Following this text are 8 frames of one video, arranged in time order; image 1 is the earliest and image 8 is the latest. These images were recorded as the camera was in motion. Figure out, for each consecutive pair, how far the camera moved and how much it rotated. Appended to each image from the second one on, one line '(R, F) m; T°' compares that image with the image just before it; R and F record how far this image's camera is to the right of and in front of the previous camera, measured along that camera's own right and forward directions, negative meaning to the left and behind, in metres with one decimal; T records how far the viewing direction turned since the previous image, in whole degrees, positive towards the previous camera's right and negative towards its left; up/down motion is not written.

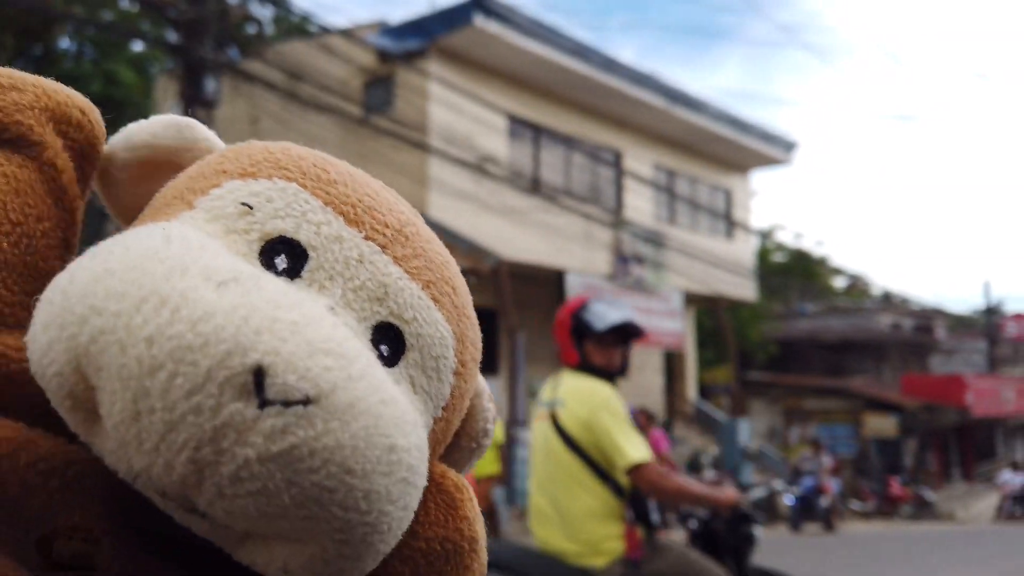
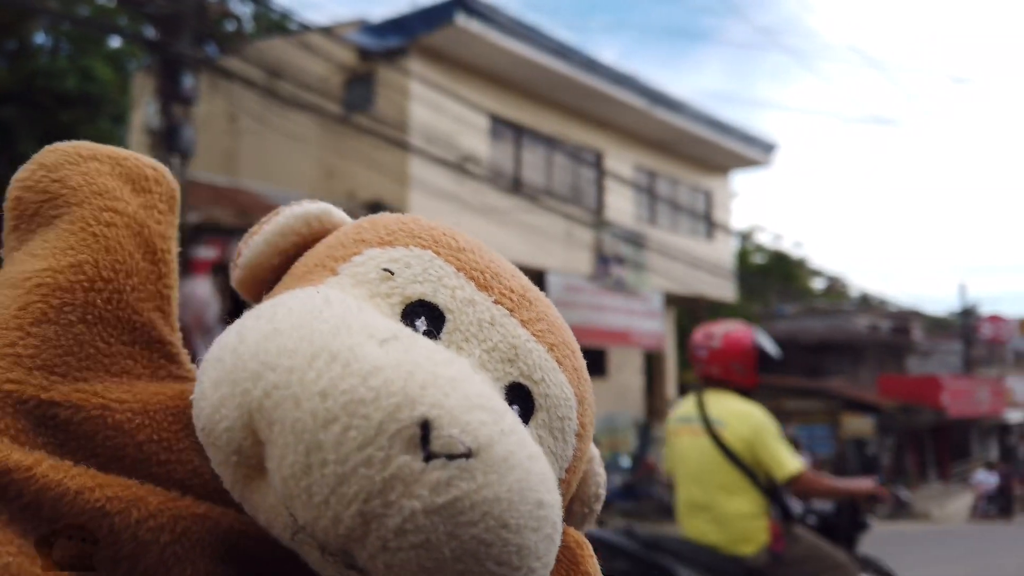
(0.0, 0.0) m; +1°
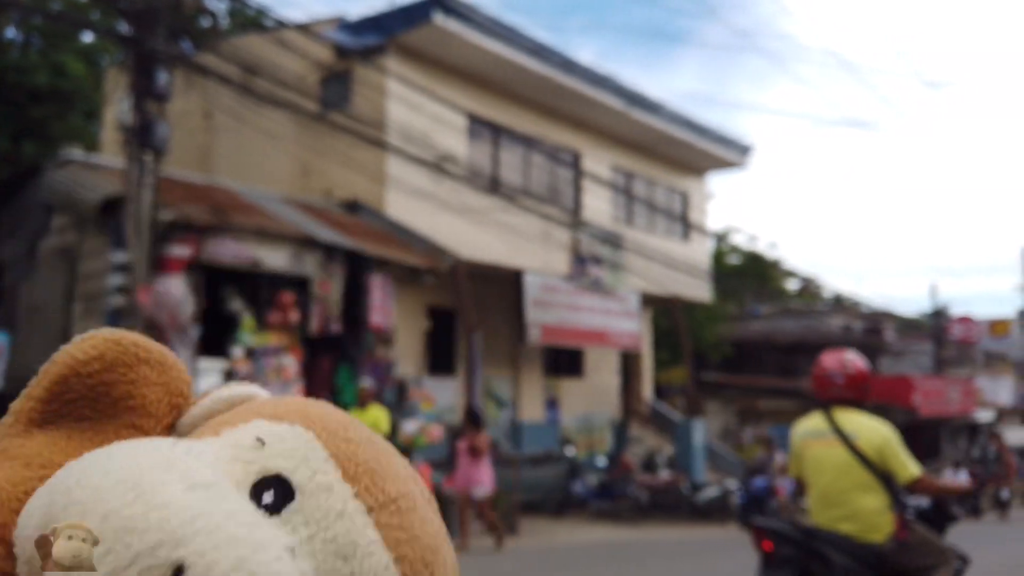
(0.0, 0.0) m; +2°
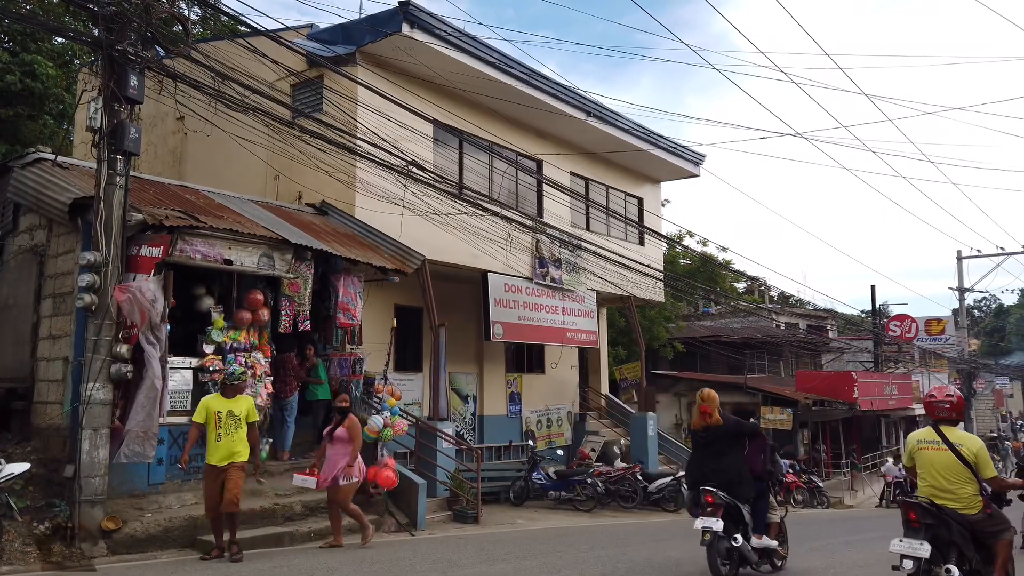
(-0.2, -0.6) m; +3°
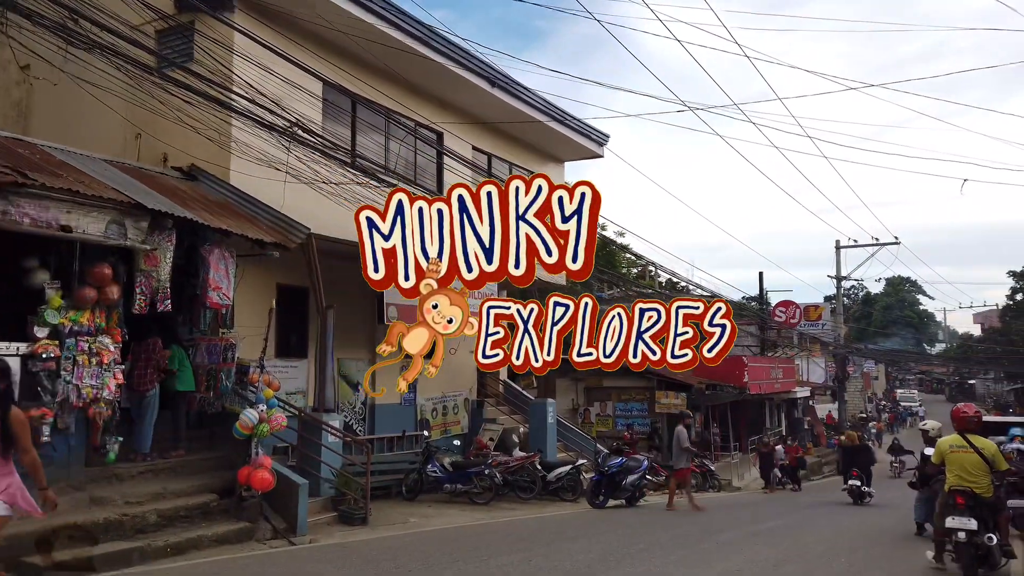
(0.0, +0.9) m; +8°
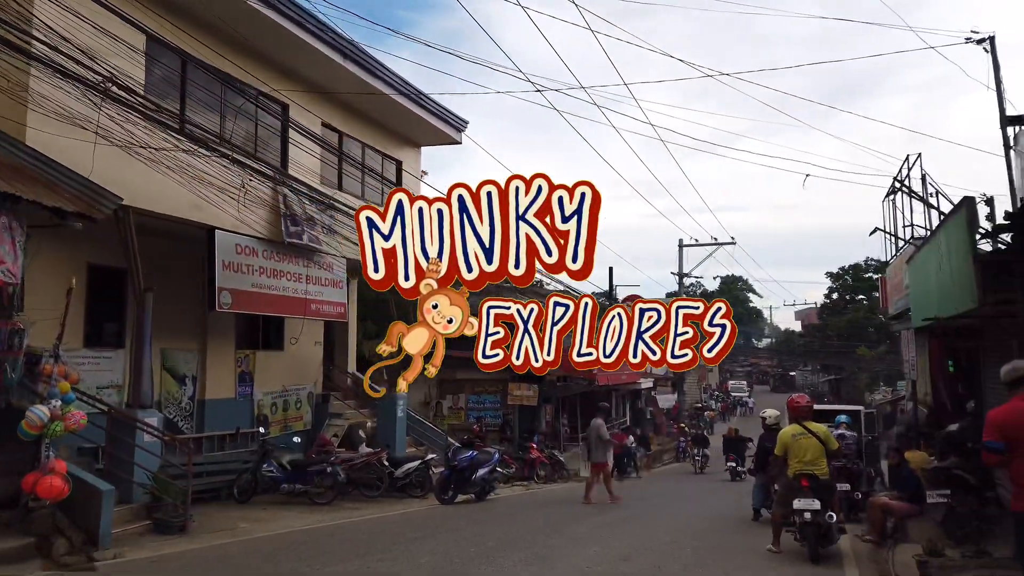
(+0.1, +0.6) m; +11°
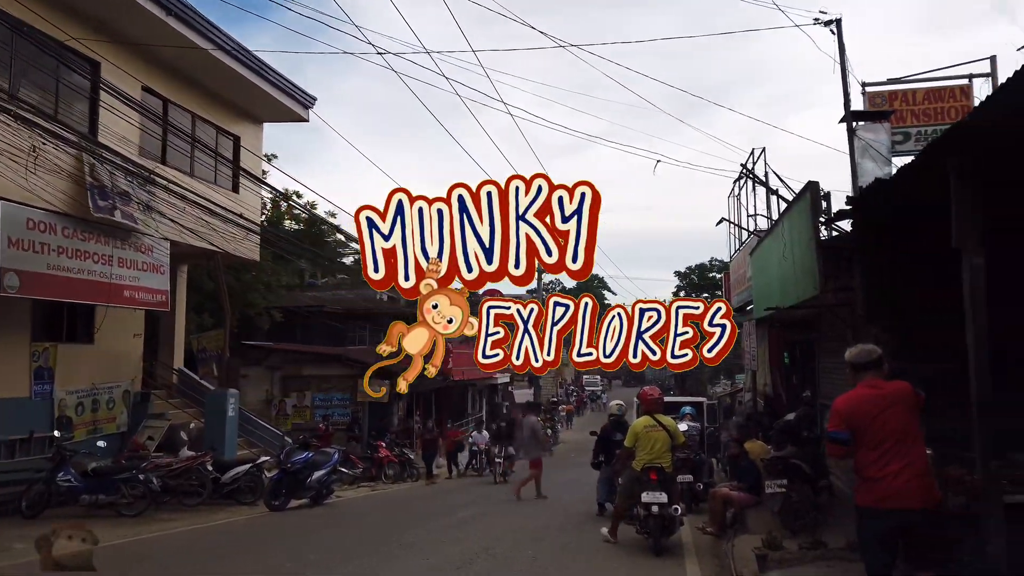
(+0.3, +0.7) m; +10°
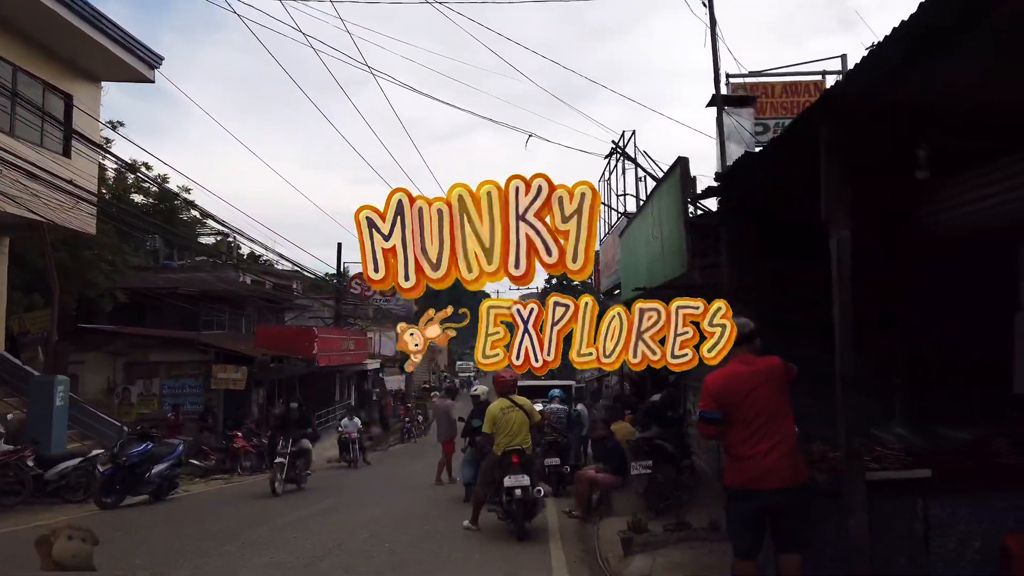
(+0.1, +0.4) m; +10°
